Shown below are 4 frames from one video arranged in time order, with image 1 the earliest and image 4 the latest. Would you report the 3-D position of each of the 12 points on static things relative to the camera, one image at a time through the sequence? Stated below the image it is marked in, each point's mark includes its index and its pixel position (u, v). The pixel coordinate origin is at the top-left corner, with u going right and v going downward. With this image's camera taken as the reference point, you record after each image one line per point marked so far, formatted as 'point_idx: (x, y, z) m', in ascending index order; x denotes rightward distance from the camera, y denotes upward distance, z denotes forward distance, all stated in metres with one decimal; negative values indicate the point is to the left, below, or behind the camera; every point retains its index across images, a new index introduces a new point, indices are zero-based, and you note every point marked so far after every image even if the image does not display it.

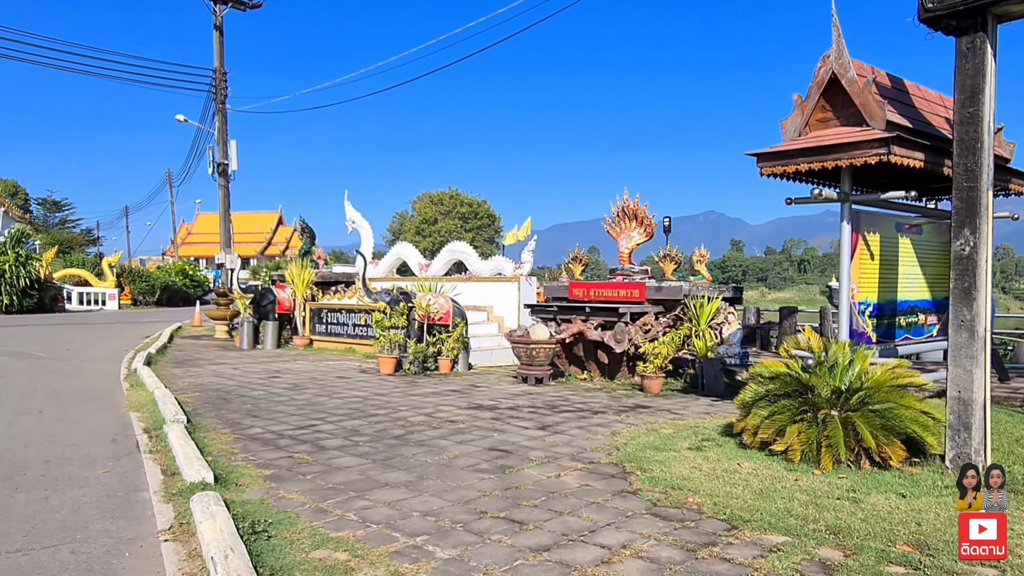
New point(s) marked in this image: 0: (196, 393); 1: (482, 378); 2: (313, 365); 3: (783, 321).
0: (-4.2, -1.4, +9.7) m
1: (-0.5, -1.5, +12.0) m
2: (-3.6, -1.4, +13.3) m
3: (+6.8, -0.8, +18.5) m
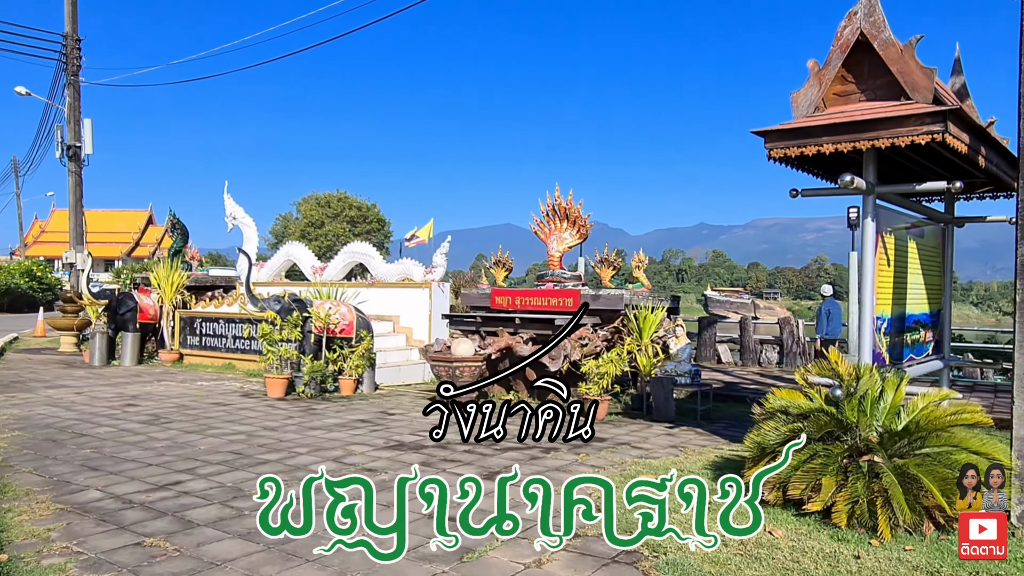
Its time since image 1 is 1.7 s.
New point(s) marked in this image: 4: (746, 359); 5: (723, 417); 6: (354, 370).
0: (-4.9, -1.4, +7.3) m
1: (-1.6, -1.6, +10.1) m
2: (-4.9, -1.5, +10.9) m
3: (+4.6, -1.1, +17.7) m
4: (+5.4, -1.6, +17.0) m
5: (+2.8, -1.7, +9.8) m
6: (-2.3, -1.2, +10.6) m
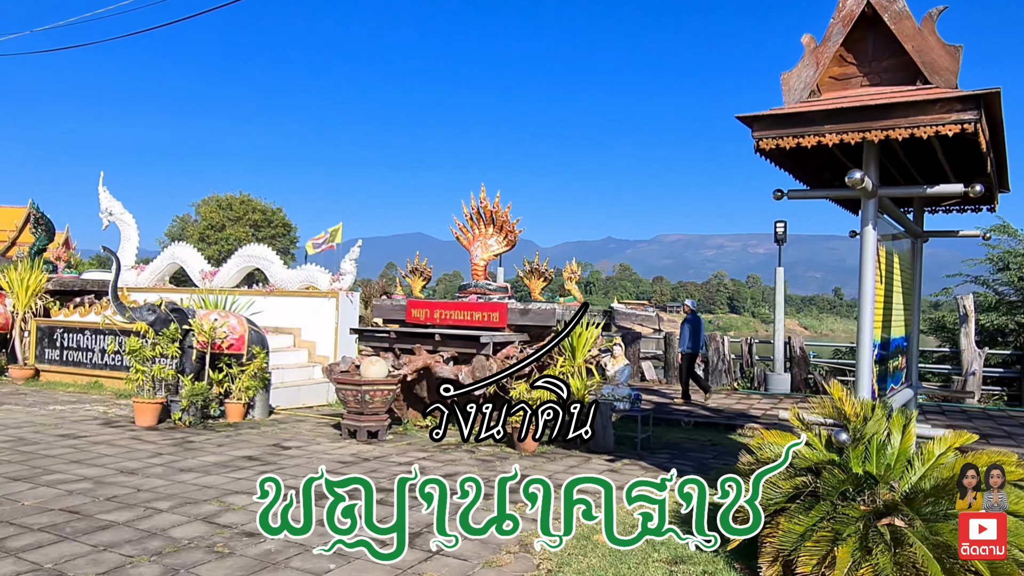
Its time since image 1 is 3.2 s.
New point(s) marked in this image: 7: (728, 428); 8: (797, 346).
0: (-5.6, -1.4, +5.4) m
1: (-2.6, -1.7, +8.7) m
2: (-6.0, -1.5, +9.0) m
3: (+2.7, -1.4, +17.0) m
4: (+3.5, -2.0, +16.4) m
5: (+1.8, -1.9, +8.9) m
6: (-3.3, -1.3, +9.1) m
7: (+3.1, -2.0, +10.7) m
8: (+6.0, -1.2, +15.4) m
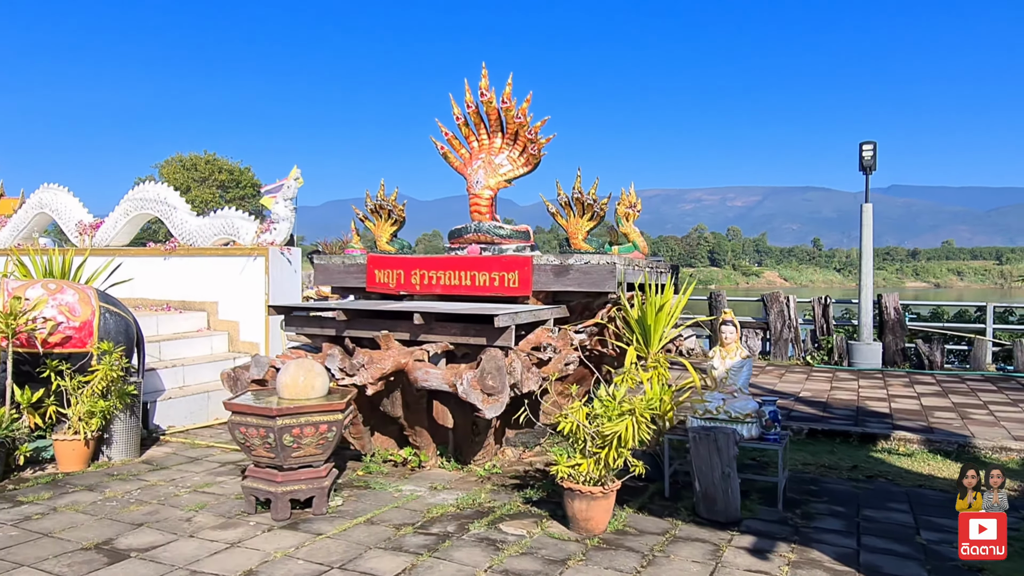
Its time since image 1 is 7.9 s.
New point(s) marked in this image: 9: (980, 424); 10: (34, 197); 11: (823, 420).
0: (-5.2, -1.4, +1.6) m
1: (-2.3, -1.4, +4.9) m
2: (-5.7, -1.3, +5.1) m
3: (+2.7, -0.5, +13.3) m
4: (+3.6, -1.1, +12.7) m
5: (+2.1, -1.5, +5.2) m
6: (-3.1, -1.0, +5.2) m
7: (+3.4, -1.5, +7.0) m
8: (+6.1, -0.3, +11.8) m
9: (+4.8, -1.4, +7.6) m
10: (-6.7, +1.3, +10.2) m
11: (+3.3, -1.4, +7.8) m
